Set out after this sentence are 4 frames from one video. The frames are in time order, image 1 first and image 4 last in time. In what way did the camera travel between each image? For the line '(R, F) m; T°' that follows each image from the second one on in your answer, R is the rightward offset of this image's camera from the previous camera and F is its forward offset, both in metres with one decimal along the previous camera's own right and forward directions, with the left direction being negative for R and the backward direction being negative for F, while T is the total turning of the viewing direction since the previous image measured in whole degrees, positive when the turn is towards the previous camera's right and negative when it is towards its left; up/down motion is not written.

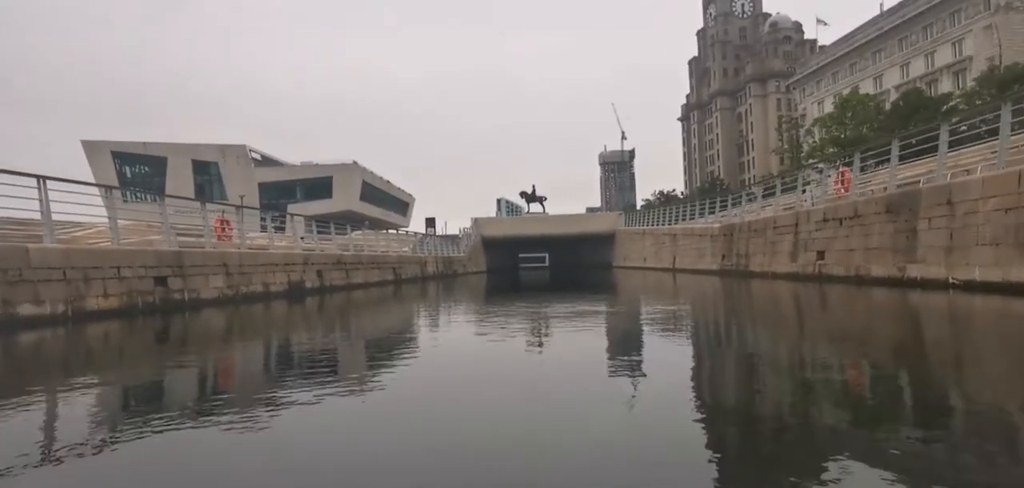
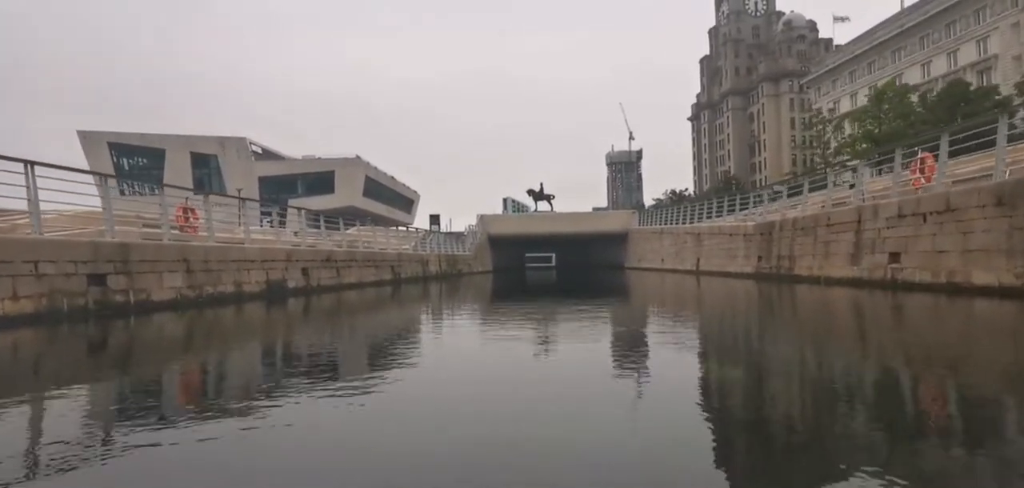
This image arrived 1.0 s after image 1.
(-0.1, +1.3) m; 0°
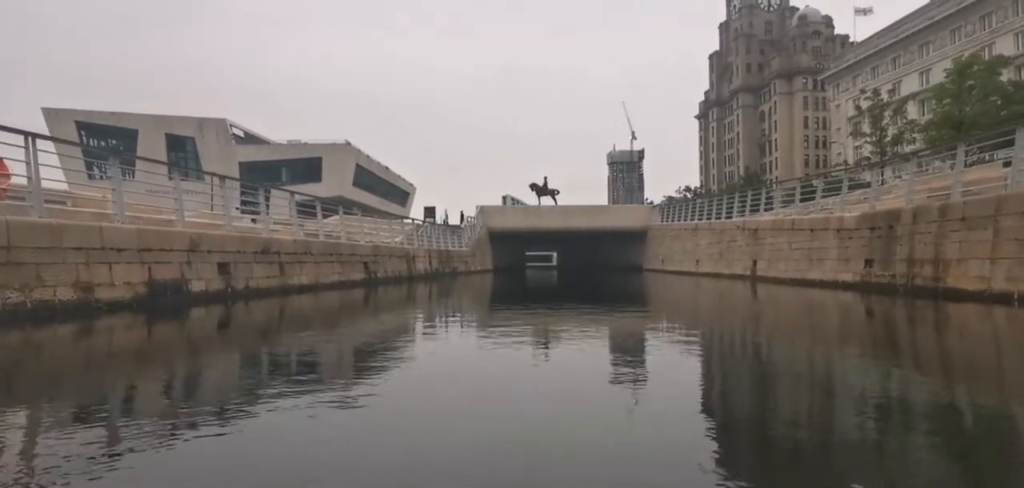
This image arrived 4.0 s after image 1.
(-0.2, +3.1) m; 0°
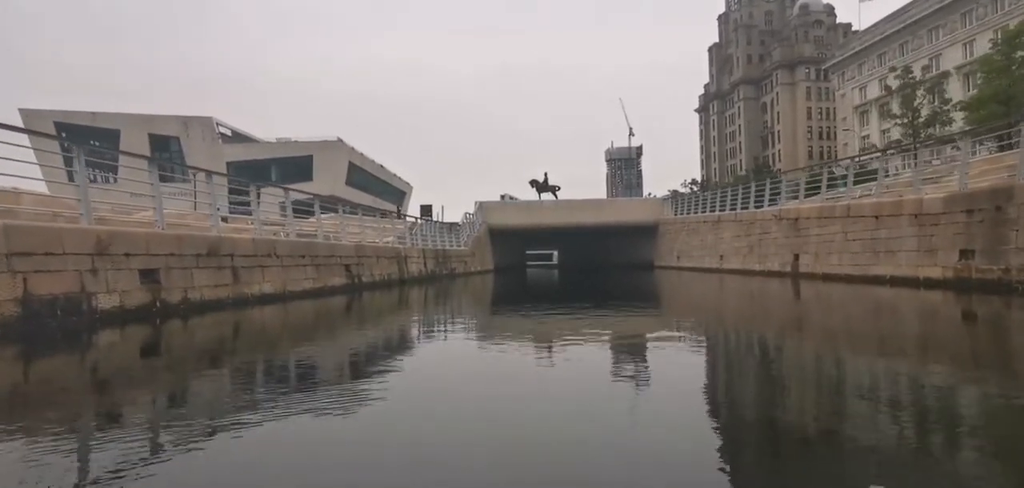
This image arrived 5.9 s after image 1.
(-0.1, +1.6) m; 0°
